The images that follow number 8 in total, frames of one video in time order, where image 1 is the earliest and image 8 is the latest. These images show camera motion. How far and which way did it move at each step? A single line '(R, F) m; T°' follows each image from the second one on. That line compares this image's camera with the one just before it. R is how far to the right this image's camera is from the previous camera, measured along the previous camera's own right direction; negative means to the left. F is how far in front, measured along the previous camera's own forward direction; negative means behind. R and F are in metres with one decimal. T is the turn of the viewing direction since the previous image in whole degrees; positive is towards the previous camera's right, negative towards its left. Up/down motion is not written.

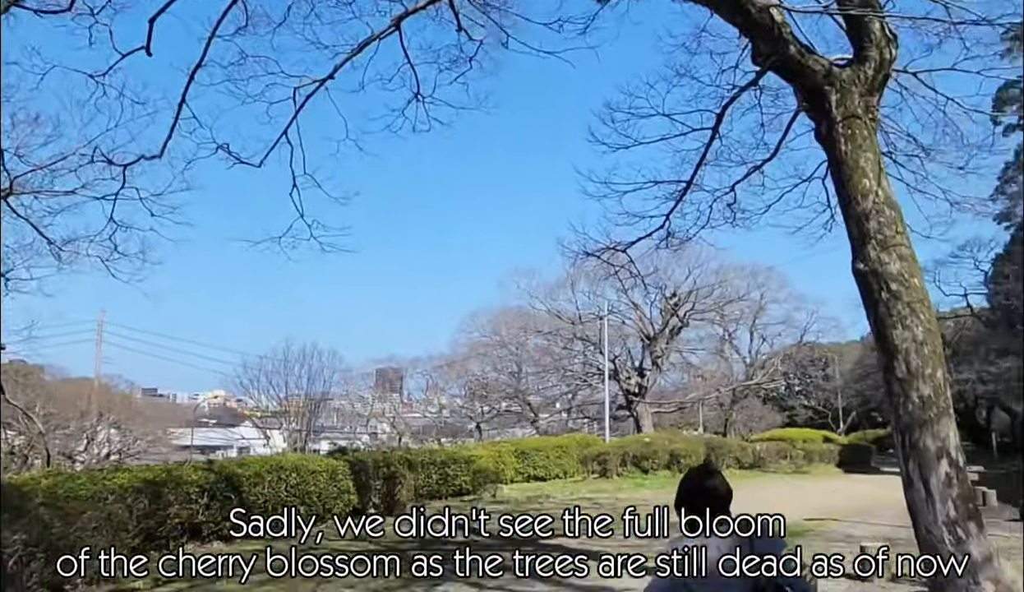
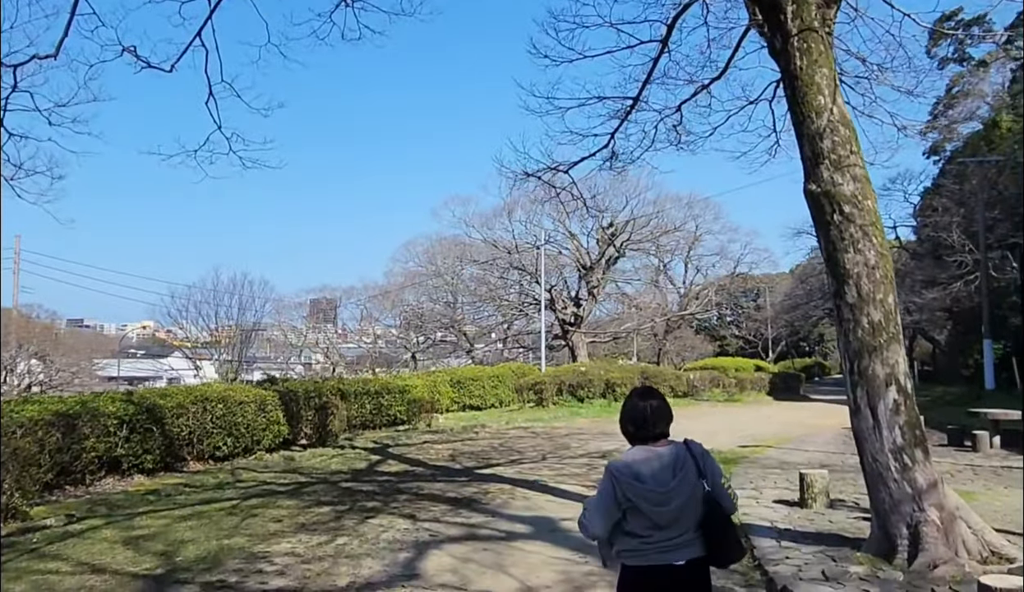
(0.0, +0.4) m; +4°
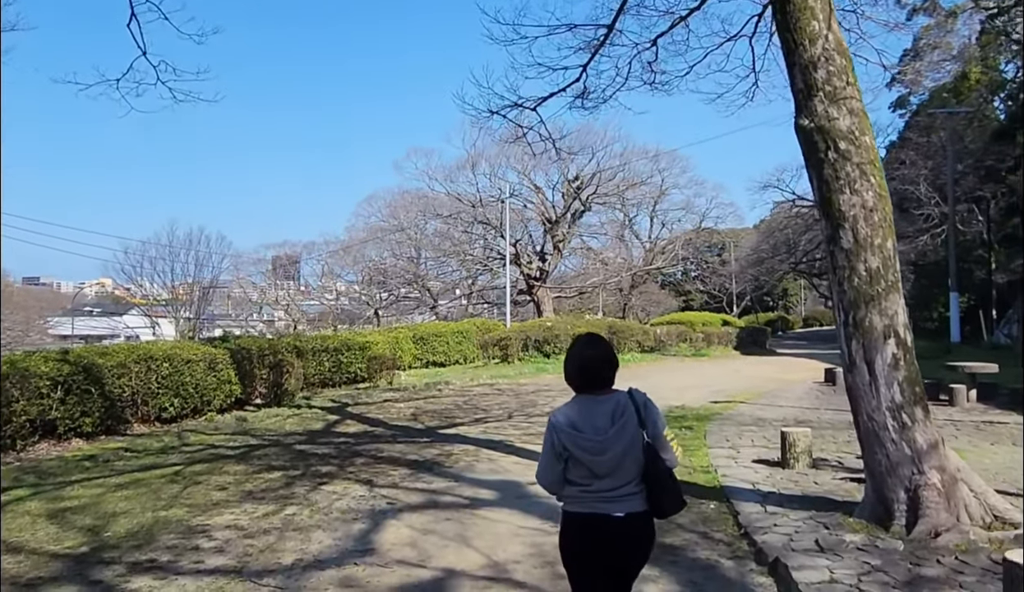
(0.0, +0.6) m; +2°
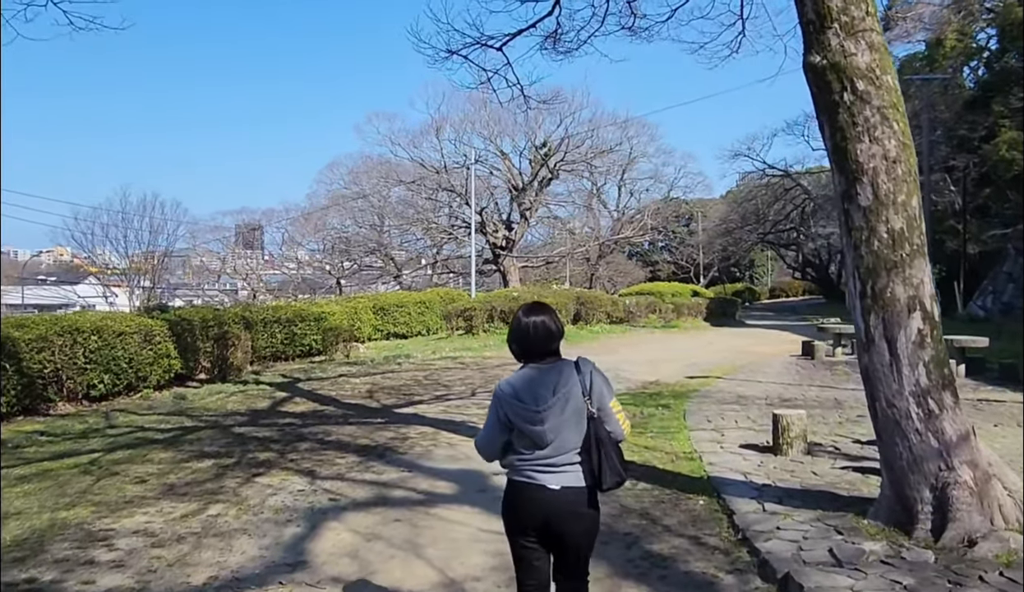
(0.0, +0.8) m; +2°
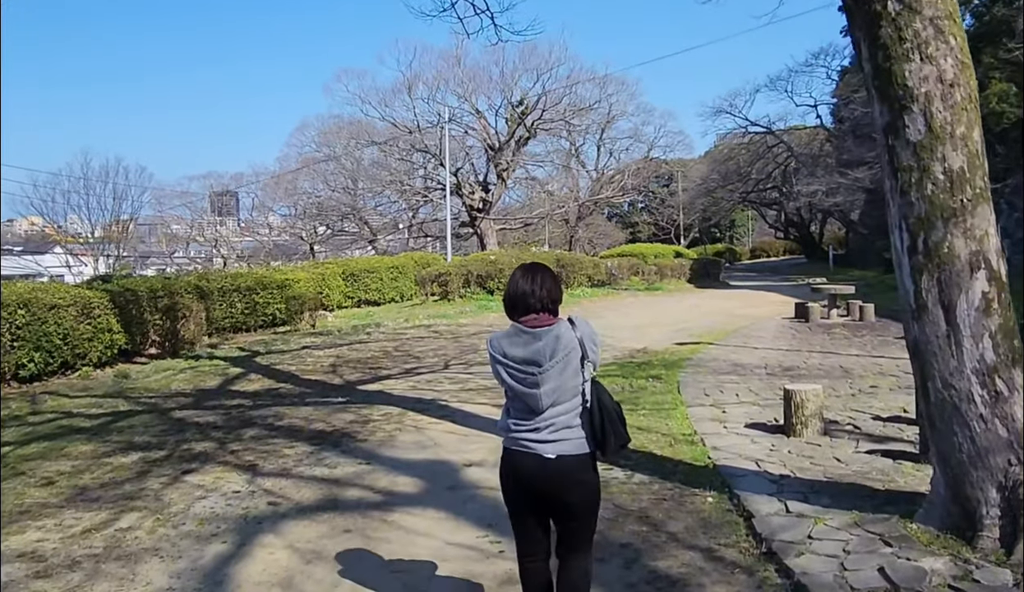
(0.0, +0.9) m; +1°
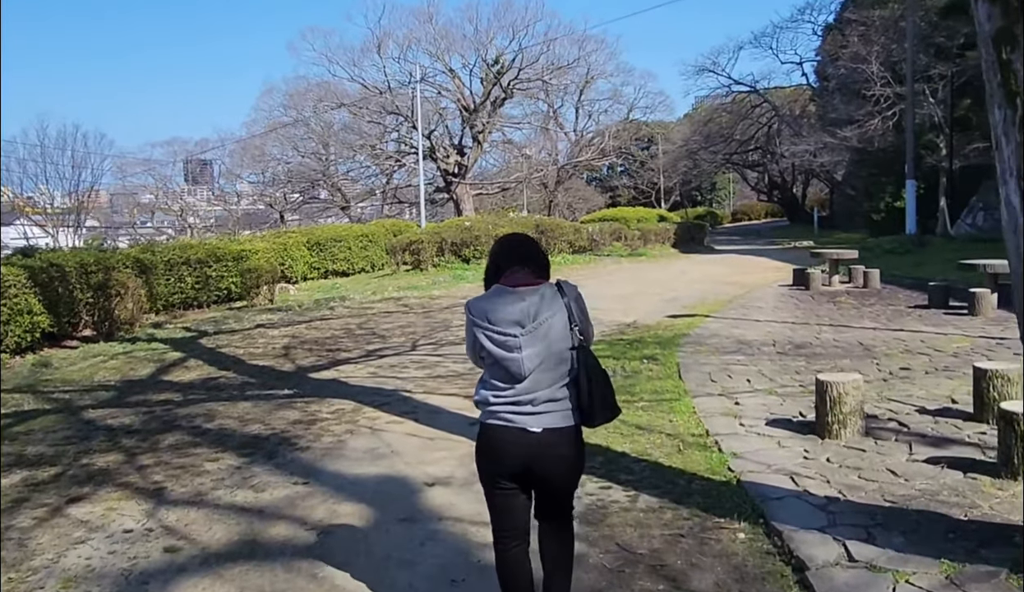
(0.0, +1.1) m; +1°
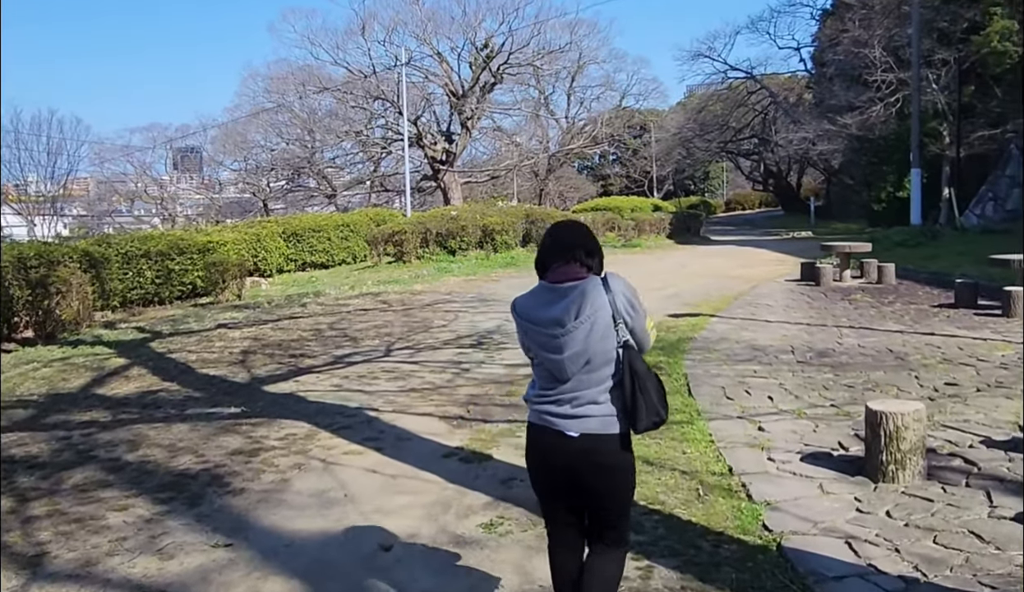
(0.0, +0.9) m; +1°
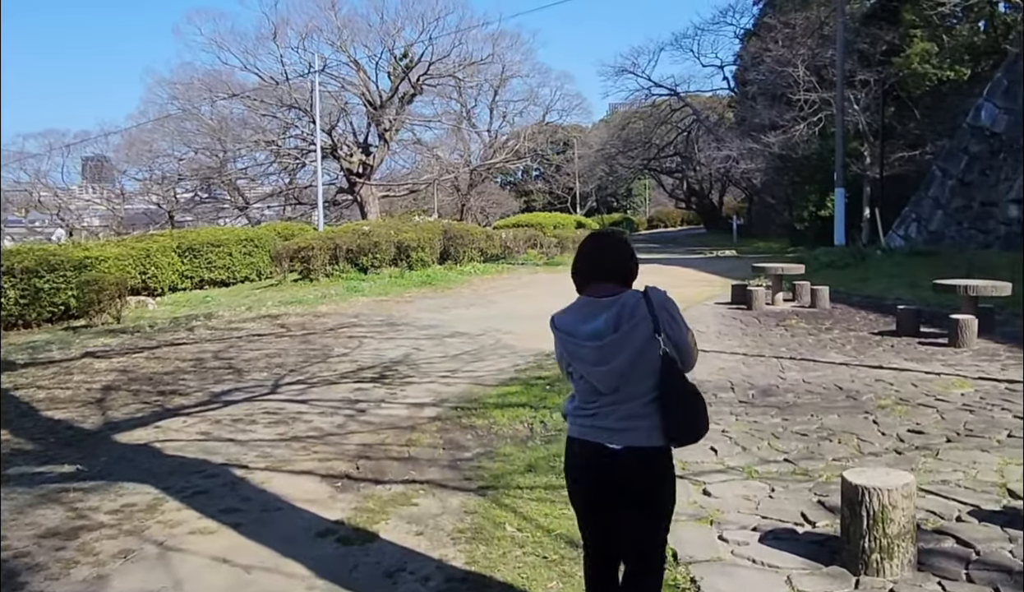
(+0.1, +0.9) m; +5°
